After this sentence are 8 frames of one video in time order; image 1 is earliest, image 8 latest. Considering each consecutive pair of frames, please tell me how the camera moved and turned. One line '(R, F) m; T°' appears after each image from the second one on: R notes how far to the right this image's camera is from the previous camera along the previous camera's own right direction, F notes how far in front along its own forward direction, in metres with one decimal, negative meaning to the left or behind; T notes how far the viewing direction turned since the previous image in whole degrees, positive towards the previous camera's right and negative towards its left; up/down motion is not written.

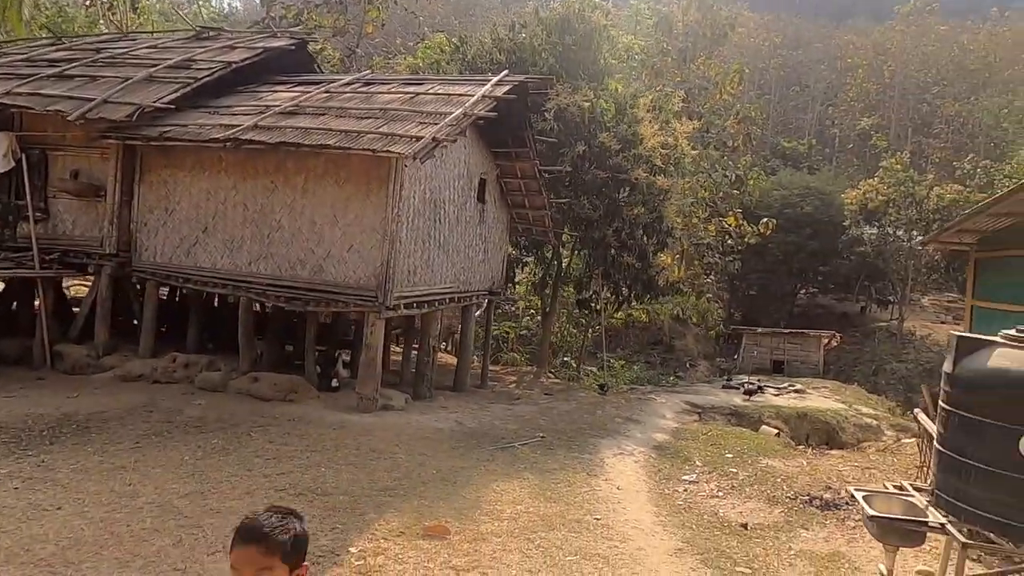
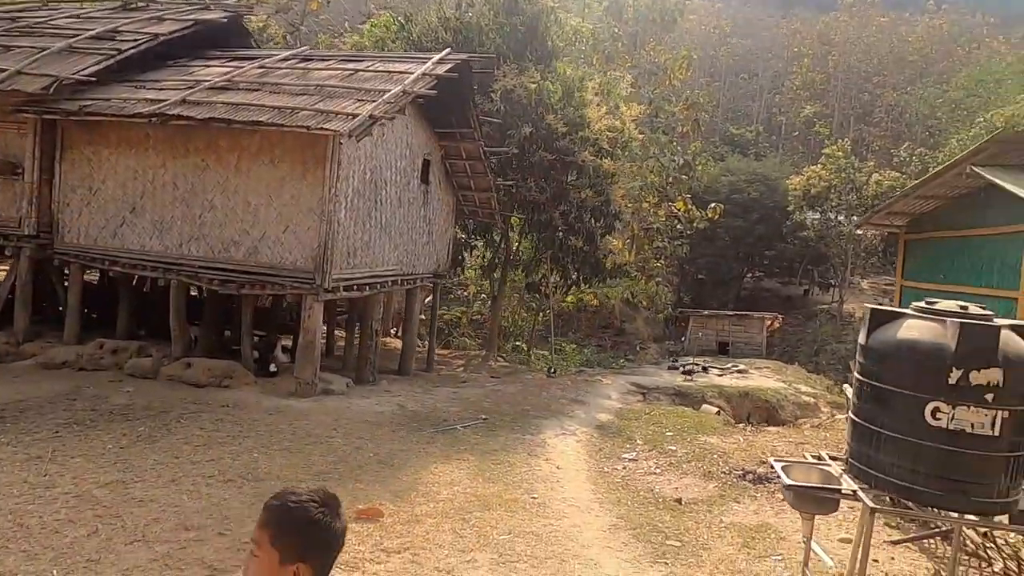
(+0.2, +0.1) m; +4°
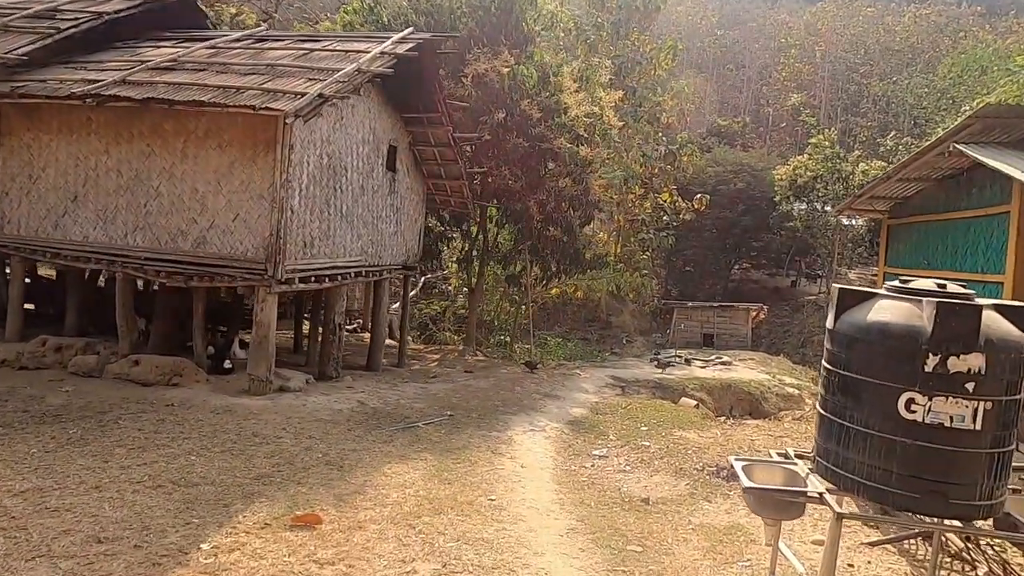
(+0.4, +0.5) m; +1°
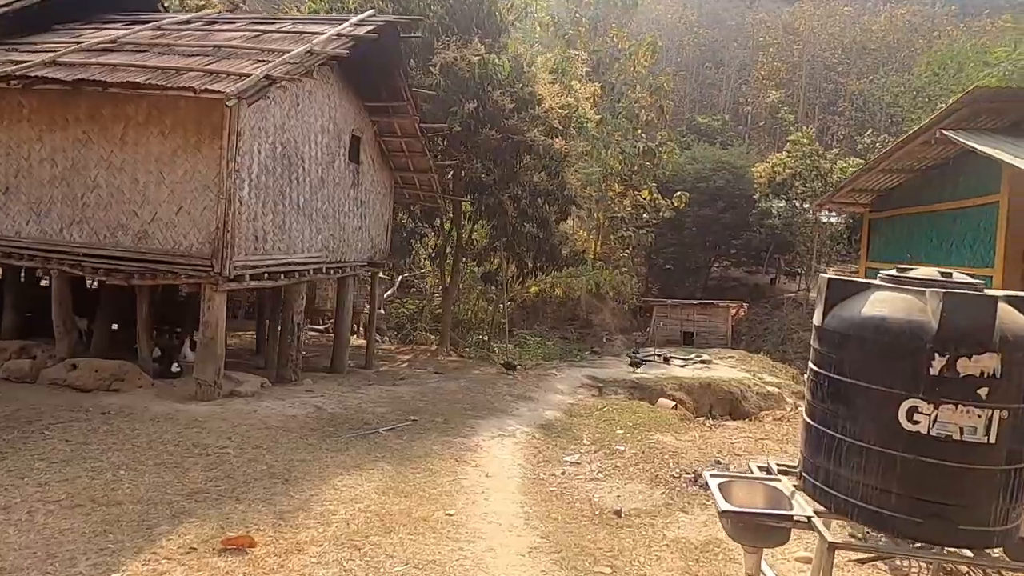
(+0.2, +0.6) m; +2°
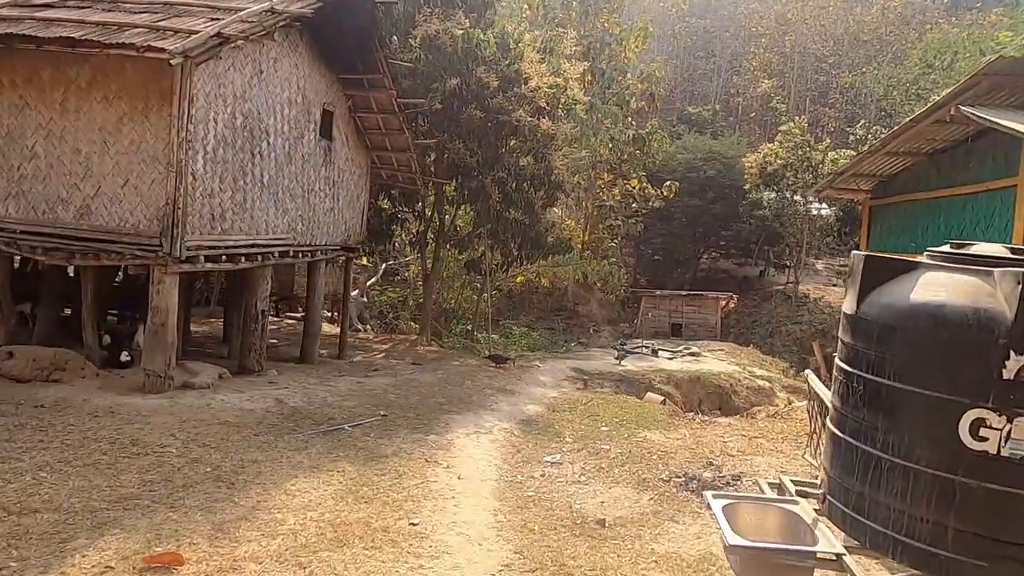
(+0.1, +0.8) m; +1°
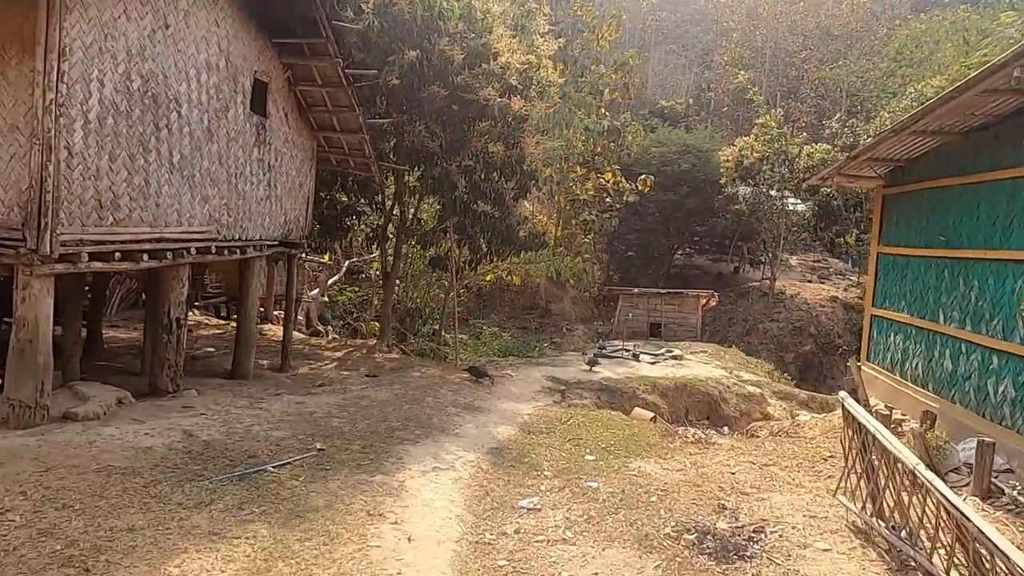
(+0.1, +1.7) m; +3°
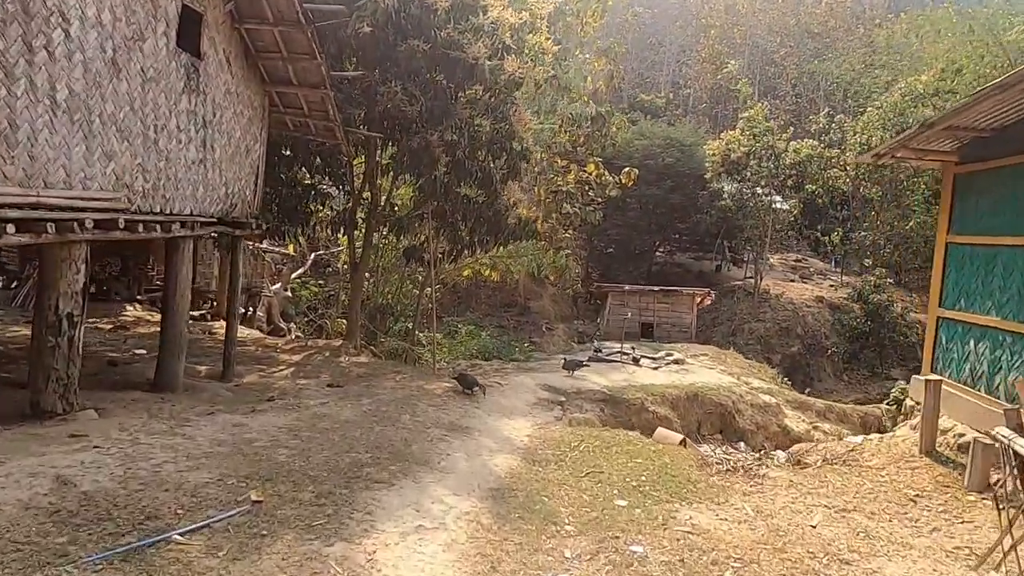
(-0.4, +2.2) m; +3°
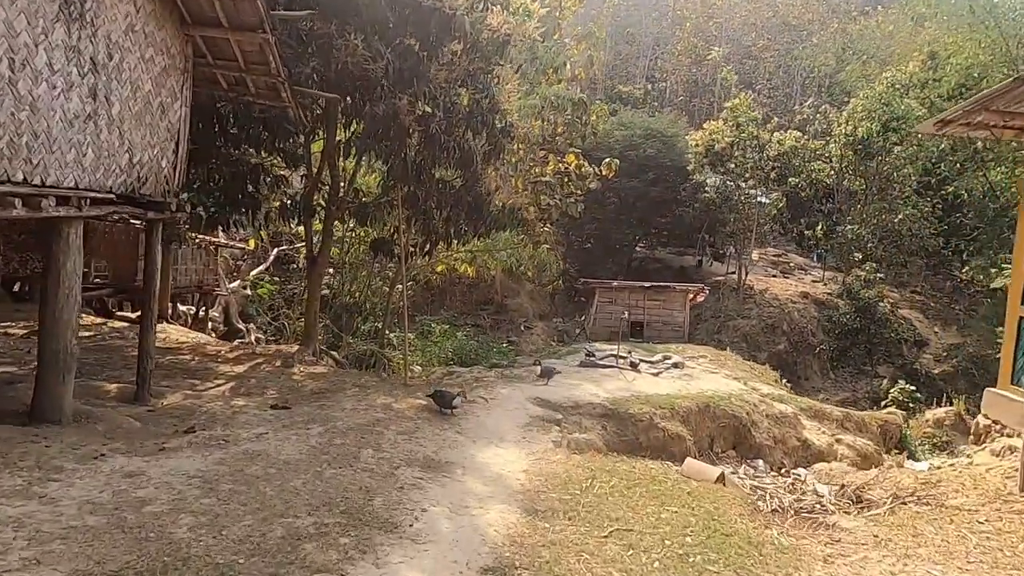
(-0.2, +2.0) m; +2°
